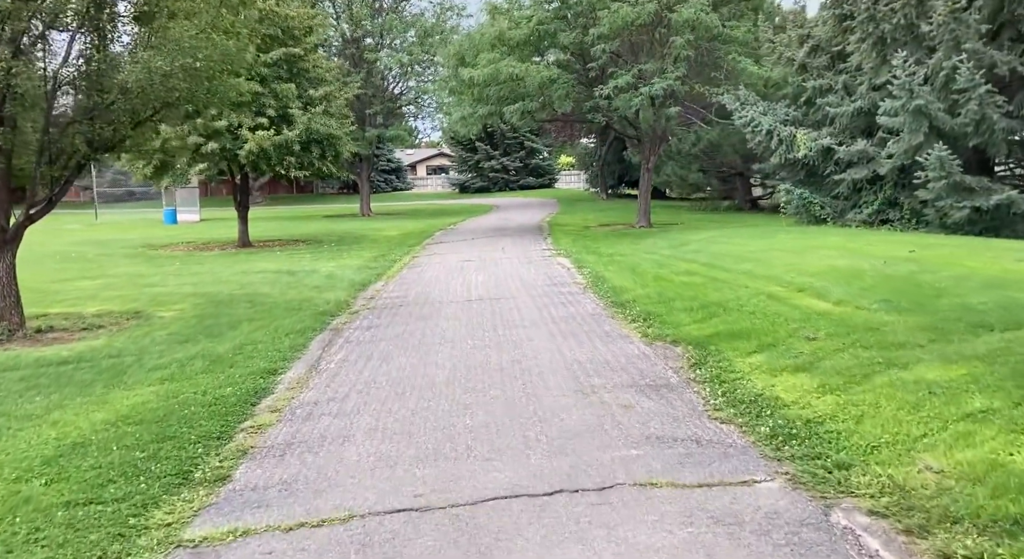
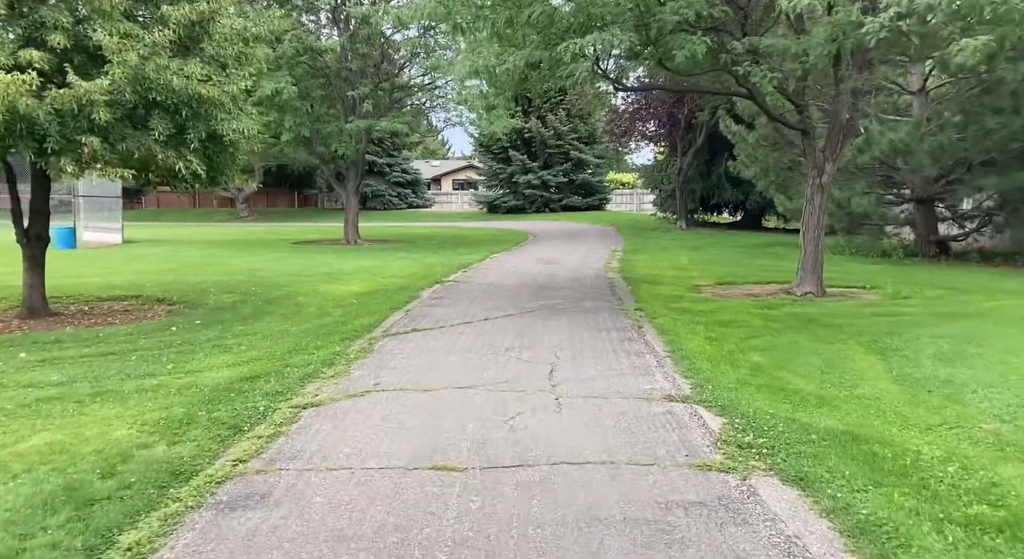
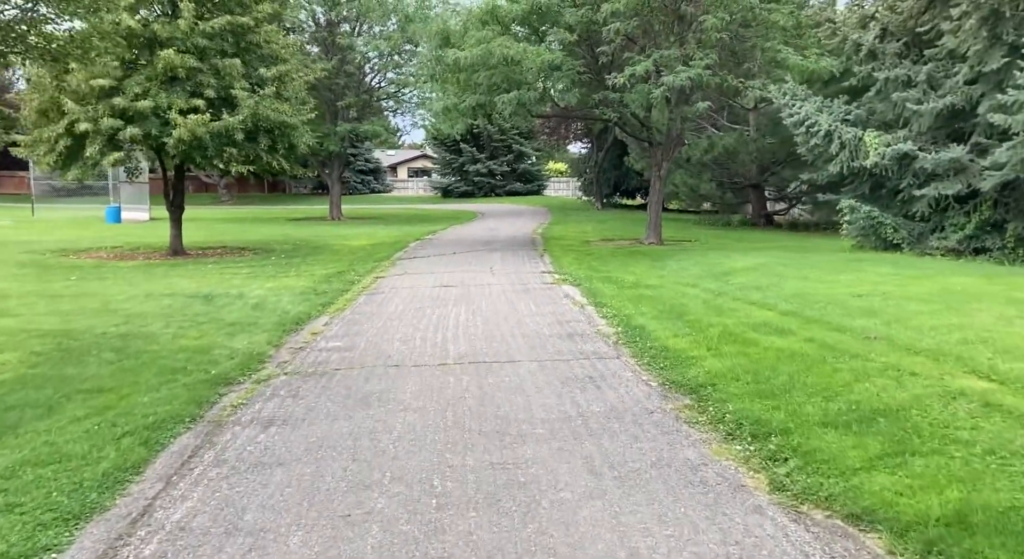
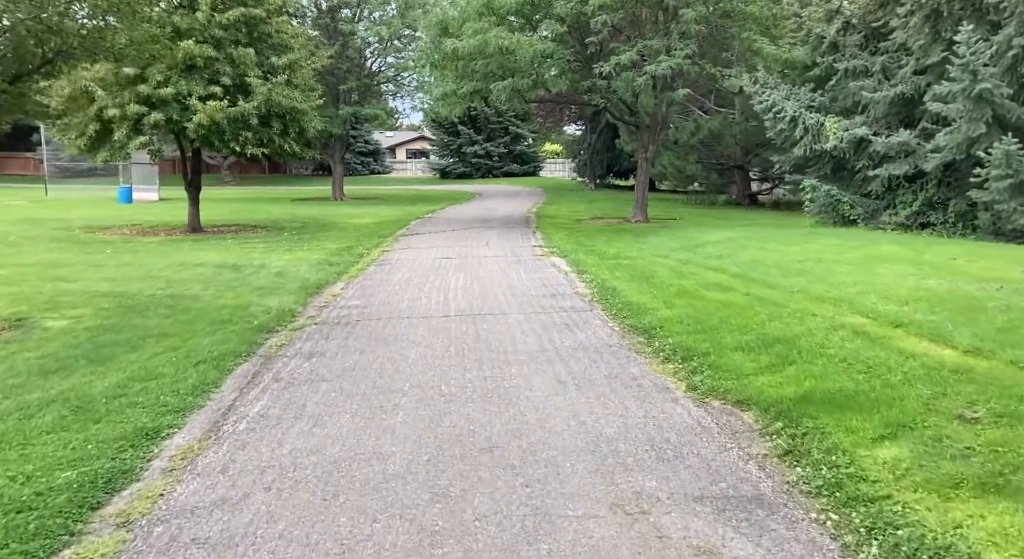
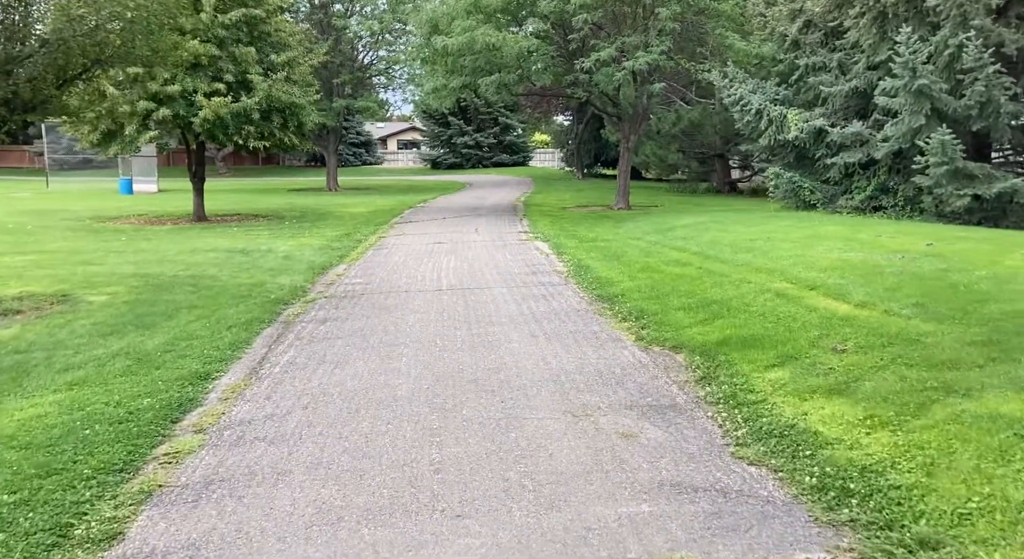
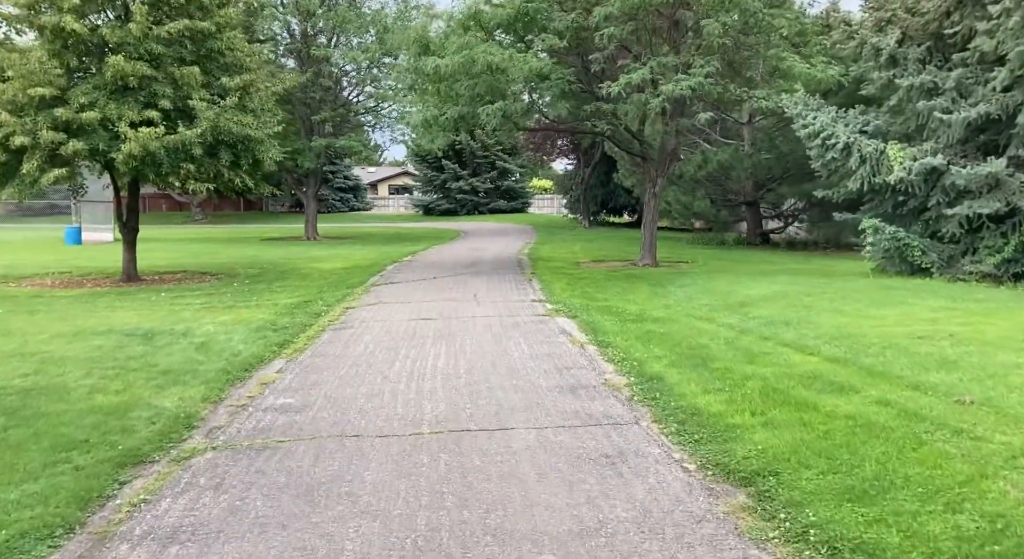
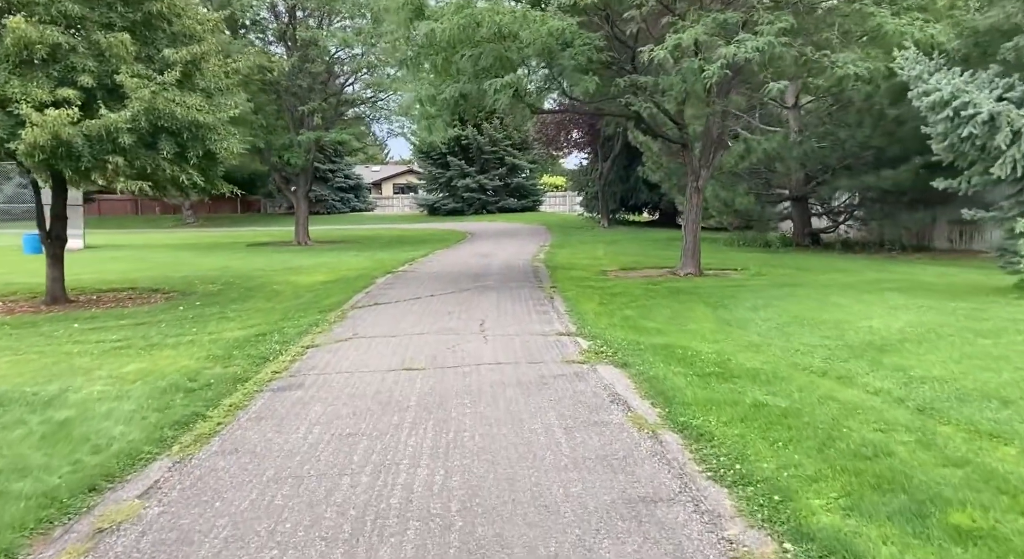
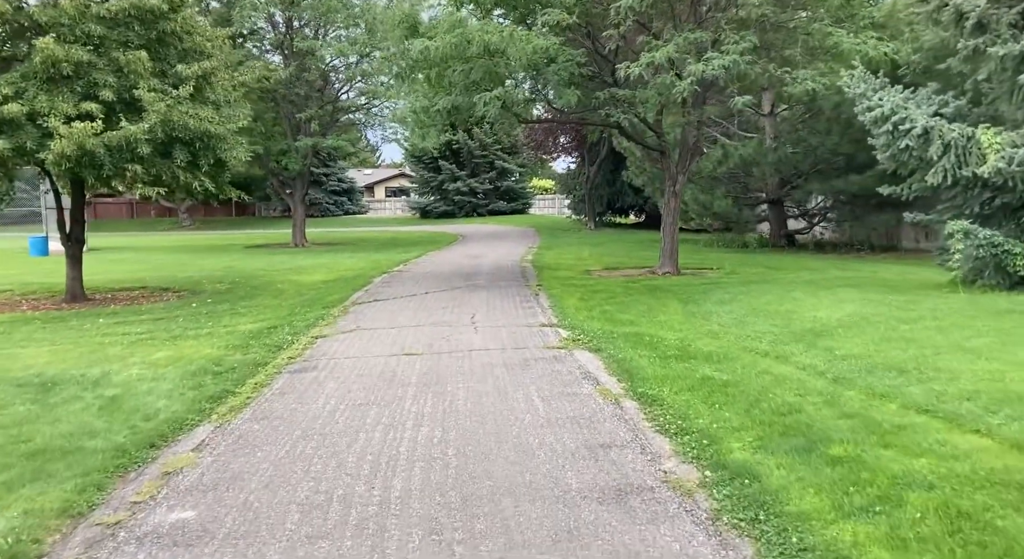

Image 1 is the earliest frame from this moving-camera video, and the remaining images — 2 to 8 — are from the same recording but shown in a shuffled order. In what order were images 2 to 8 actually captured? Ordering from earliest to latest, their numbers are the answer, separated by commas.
5, 4, 3, 6, 8, 7, 2
